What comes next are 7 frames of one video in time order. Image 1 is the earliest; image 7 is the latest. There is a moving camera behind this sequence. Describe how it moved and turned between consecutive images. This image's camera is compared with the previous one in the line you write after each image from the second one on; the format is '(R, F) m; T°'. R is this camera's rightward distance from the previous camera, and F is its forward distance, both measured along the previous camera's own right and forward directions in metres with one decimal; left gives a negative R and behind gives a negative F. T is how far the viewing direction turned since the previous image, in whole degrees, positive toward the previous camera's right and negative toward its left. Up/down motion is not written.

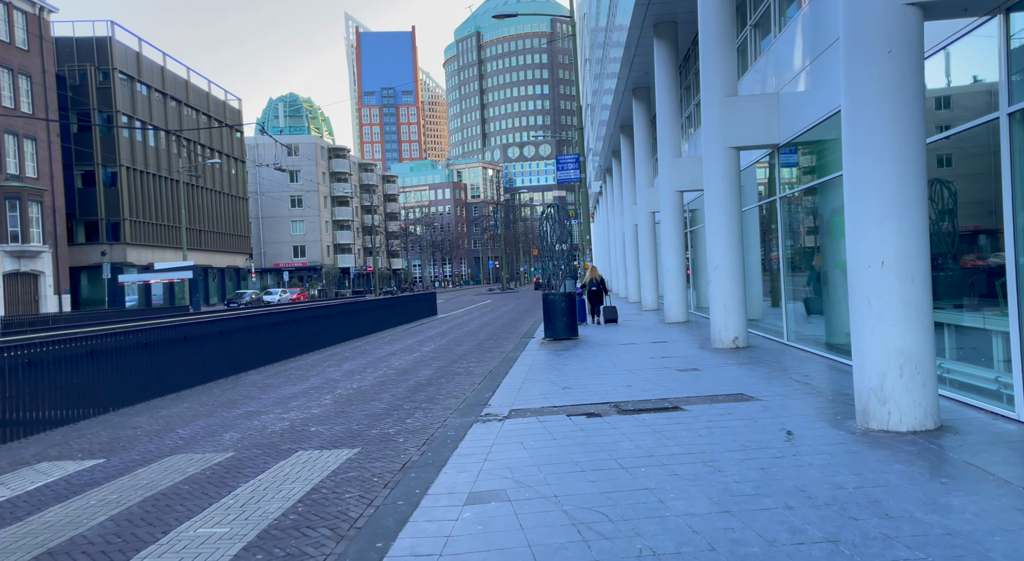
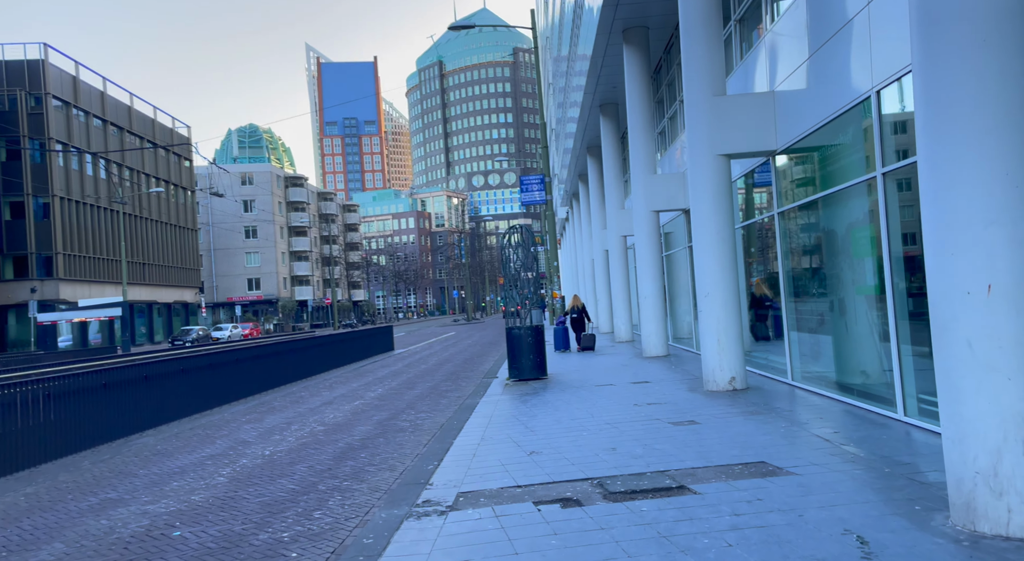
(+0.2, +2.1) m; +3°
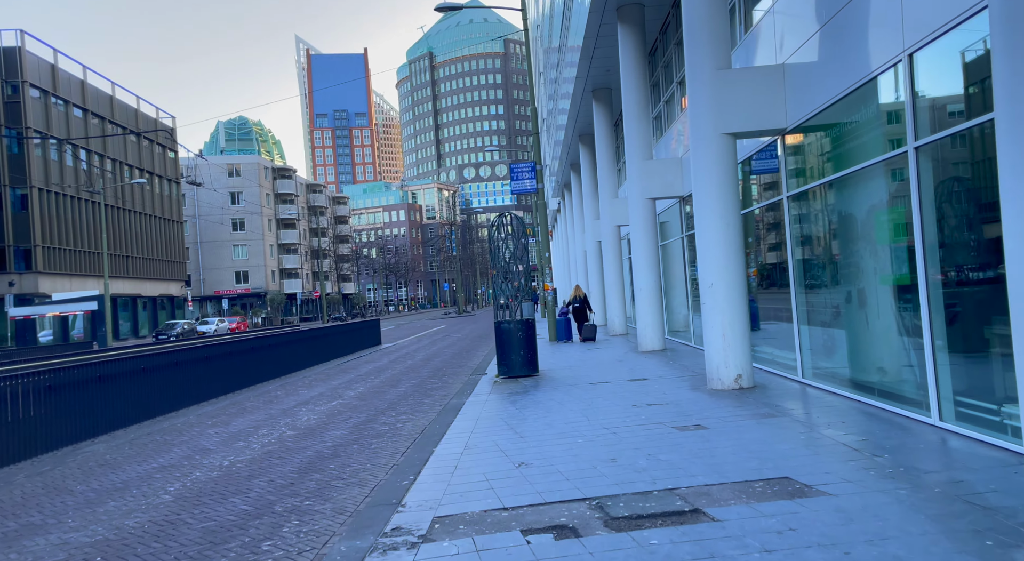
(+0.1, +0.9) m; +1°
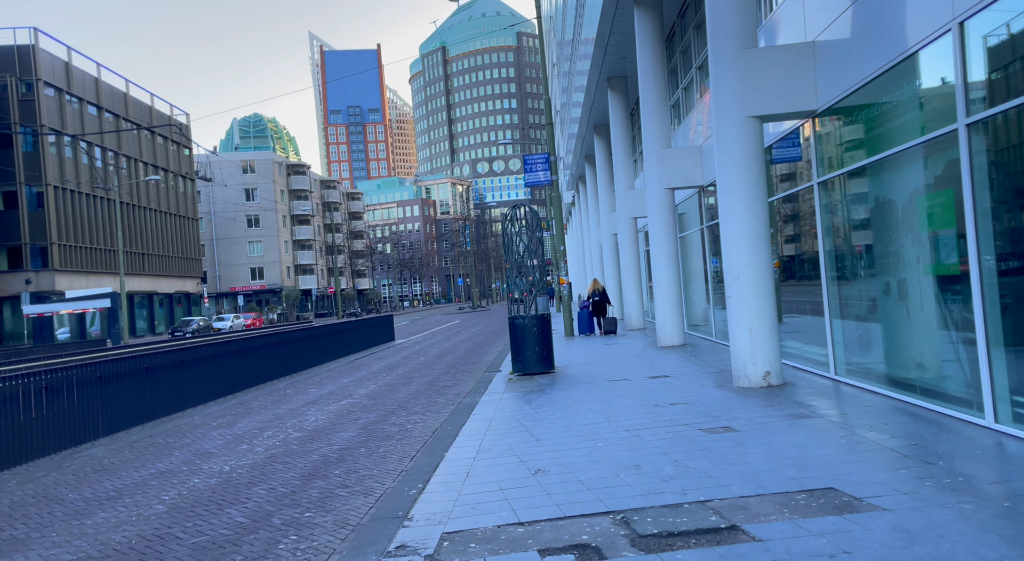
(0.0, +0.5) m; -1°
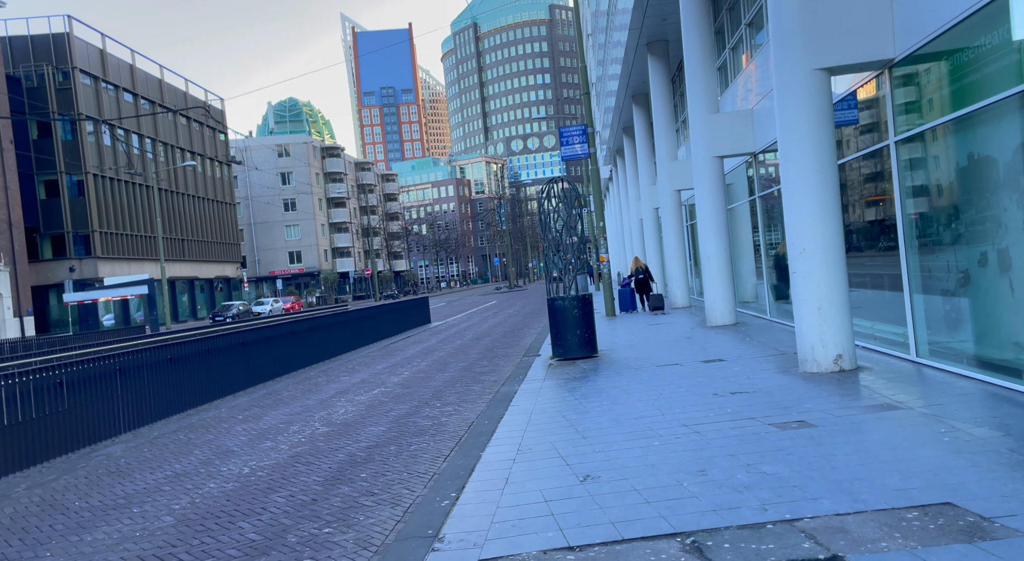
(0.0, +0.8) m; -3°
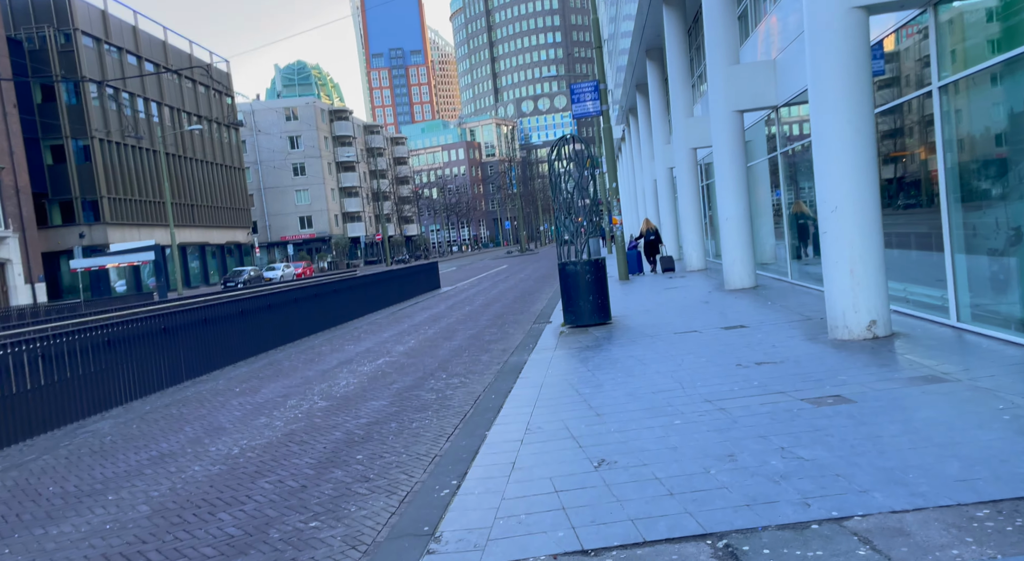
(0.0, +0.6) m; -1°
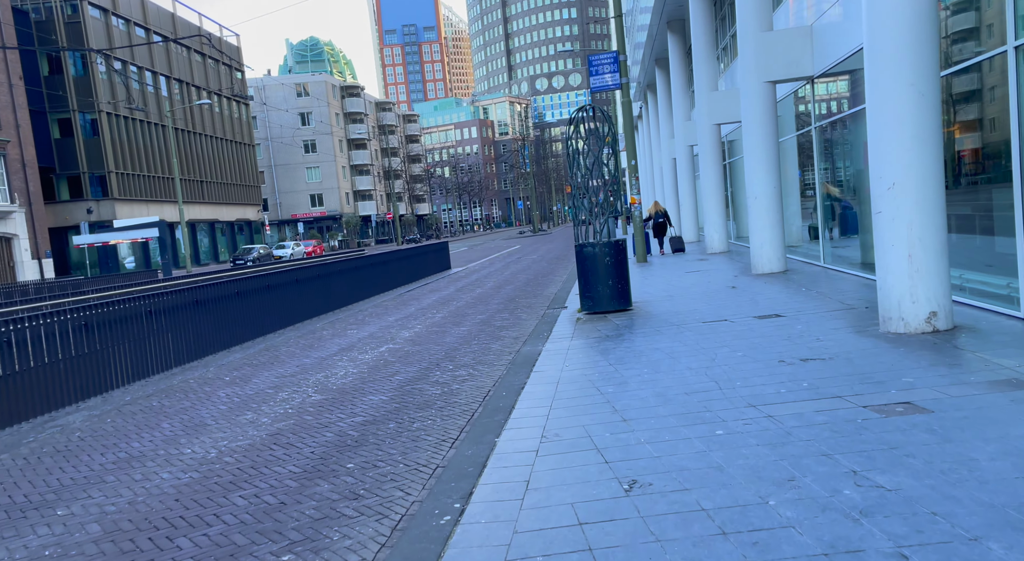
(0.0, +0.8) m; -1°
